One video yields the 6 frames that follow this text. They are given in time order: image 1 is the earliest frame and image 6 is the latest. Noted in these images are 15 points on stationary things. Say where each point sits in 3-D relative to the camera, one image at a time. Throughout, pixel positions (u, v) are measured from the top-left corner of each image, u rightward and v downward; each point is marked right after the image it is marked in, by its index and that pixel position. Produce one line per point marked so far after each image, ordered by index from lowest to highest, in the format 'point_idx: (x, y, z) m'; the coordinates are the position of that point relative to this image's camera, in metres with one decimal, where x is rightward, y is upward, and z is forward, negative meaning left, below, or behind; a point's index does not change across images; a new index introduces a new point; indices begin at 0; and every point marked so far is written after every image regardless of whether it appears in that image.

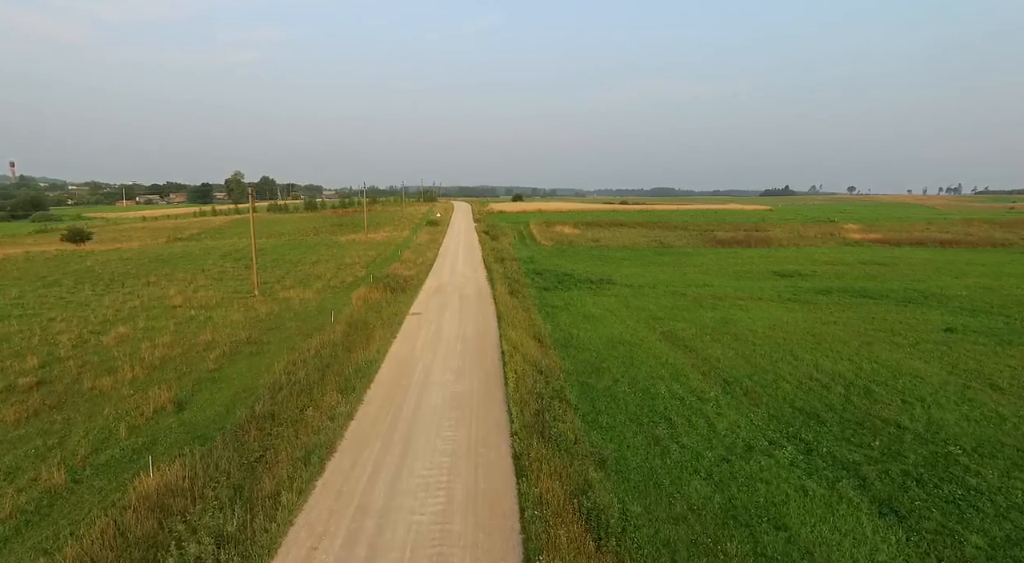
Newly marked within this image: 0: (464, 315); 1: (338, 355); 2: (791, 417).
0: (-1.5, -1.0, +18.7) m
1: (-3.9, -1.7, +13.4) m
2: (+5.0, -2.4, +10.6) m
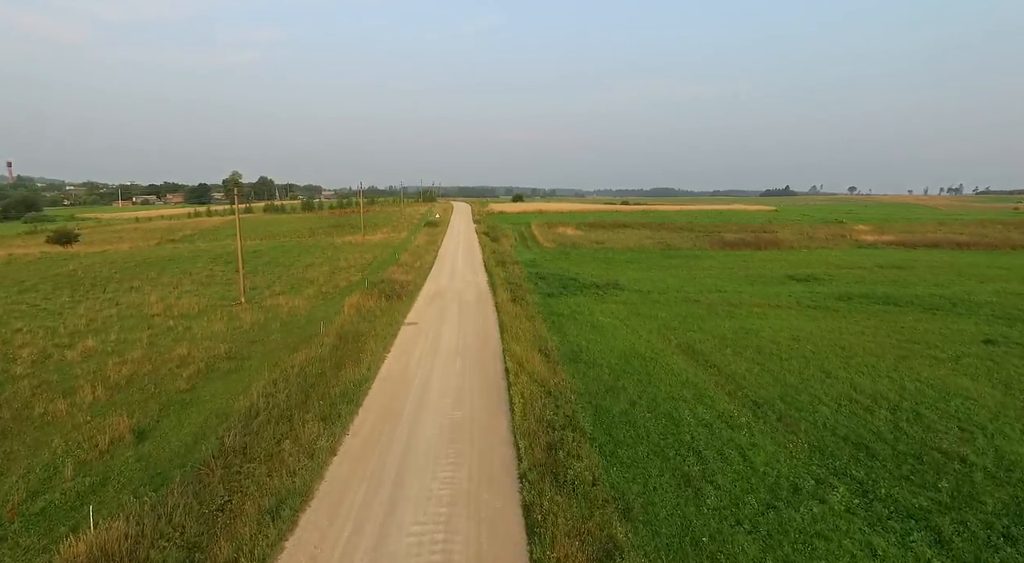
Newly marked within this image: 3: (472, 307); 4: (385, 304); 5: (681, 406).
0: (-1.5, -1.2, +17.4) m
1: (-3.8, -1.9, +12.1) m
2: (+5.1, -2.6, +9.3) m
3: (-1.3, -0.9, +19.8) m
4: (-4.2, -0.7, +19.6) m
5: (+3.2, -2.3, +11.1) m
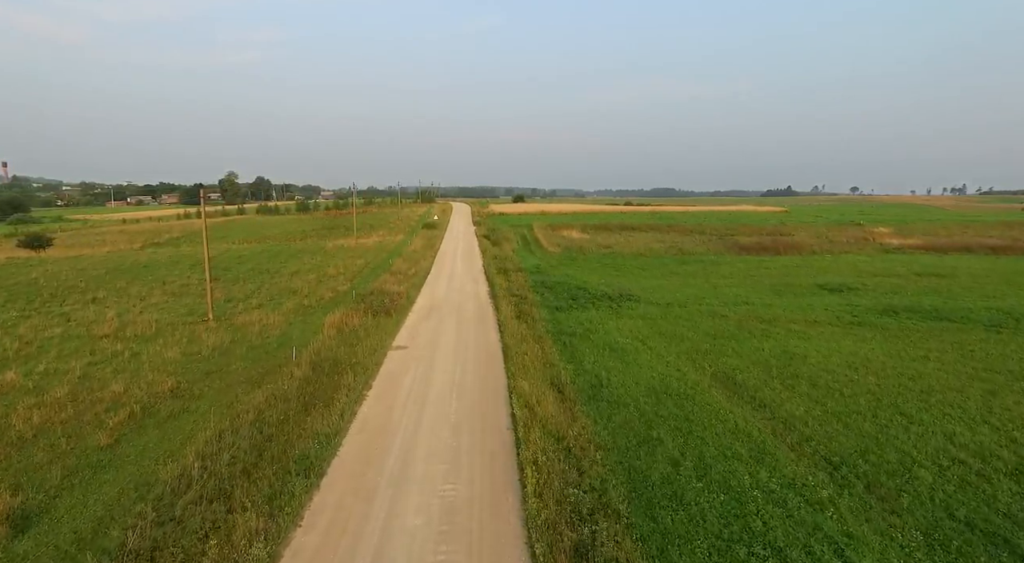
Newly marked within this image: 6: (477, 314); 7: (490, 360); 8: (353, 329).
0: (-1.3, -1.6, +14.9) m
1: (-3.7, -2.3, +9.7) m
2: (+5.2, -3.0, +6.8) m
3: (-1.2, -1.3, +17.4) m
4: (-4.1, -1.1, +17.1) m
5: (+3.3, -2.7, +8.7) m
6: (-1.1, -1.1, +18.8) m
7: (-0.5, -1.8, +13.6) m
8: (-4.4, -1.3, +16.2) m
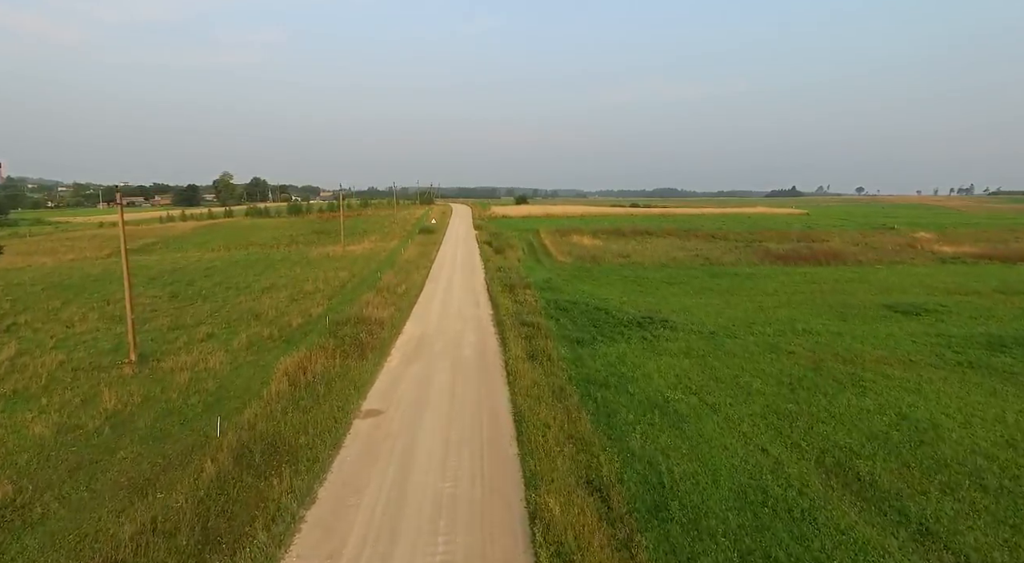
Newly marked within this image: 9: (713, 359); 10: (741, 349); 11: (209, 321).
0: (-1.0, -2.3, +10.8) m
1: (-3.4, -3.0, +5.6) m
2: (+5.5, -3.7, +2.7) m
3: (-0.9, -2.0, +13.3) m
4: (-3.8, -1.9, +13.0) m
5: (+3.6, -3.4, +4.5) m
6: (-0.9, -1.8, +14.7) m
7: (-0.2, -2.5, +9.5) m
8: (-4.1, -2.0, +12.1) m
9: (+5.1, -2.0, +15.1) m
10: (+6.3, -1.8, +16.1) m
11: (-9.9, -1.2, +19.4) m
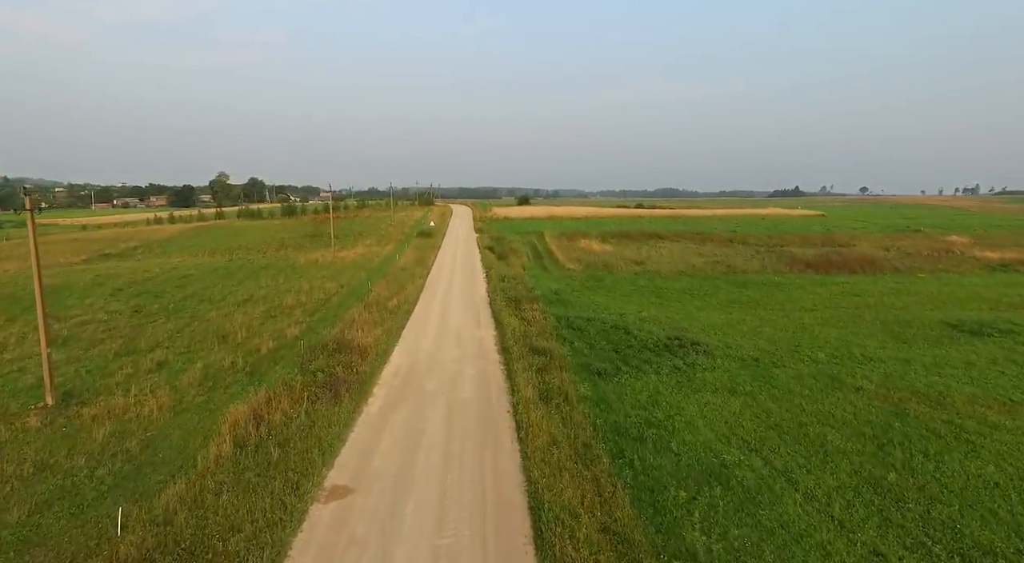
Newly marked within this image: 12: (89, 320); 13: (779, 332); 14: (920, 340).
0: (-0.9, -2.8, +8.1) m
1: (-3.3, -3.5, +2.9) m
2: (+5.7, -4.2, 0.0) m
3: (-0.7, -2.5, +10.5) m
4: (-3.6, -2.3, +10.3) m
5: (+3.7, -3.9, +1.8) m
6: (-0.7, -2.2, +12.0) m
7: (-0.1, -3.0, +6.8) m
8: (-3.9, -2.5, +9.4) m
9: (+5.3, -2.4, +12.4) m
10: (+6.5, -2.3, +13.4) m
11: (-9.7, -1.7, +16.7) m
12: (-14.1, -1.2, +19.9) m
13: (+8.2, -1.5, +18.3) m
14: (+11.6, -1.6, +16.8) m
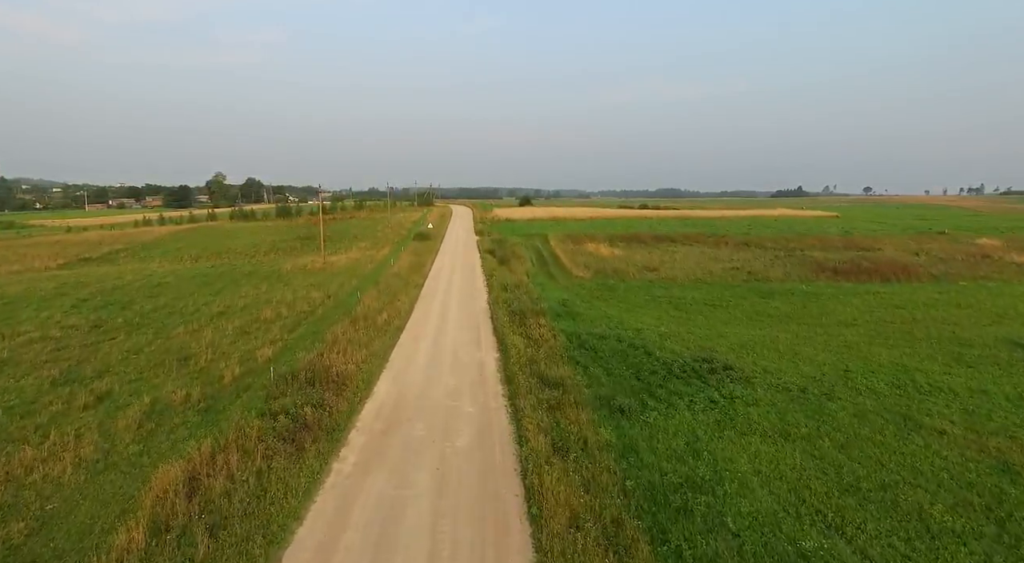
0: (-0.7, -3.2, +5.8) m
1: (-3.1, -3.8, +0.6) m
2: (+5.8, -4.5, -2.3) m
3: (-0.6, -2.8, +8.3) m
4: (-3.5, -2.7, +8.0) m
5: (+3.9, -4.3, -0.5) m
6: (-0.5, -2.6, +9.7) m
7: (+0.1, -3.3, +4.5) m
8: (-3.8, -2.8, +7.1) m
9: (+5.4, -2.8, +10.1) m
10: (+6.6, -2.6, +11.1) m
11: (-9.6, -2.1, +14.4) m
12: (-14.0, -1.6, +17.6) m
13: (+8.4, -1.9, +16.0) m
14: (+11.7, -2.0, +14.5) m
